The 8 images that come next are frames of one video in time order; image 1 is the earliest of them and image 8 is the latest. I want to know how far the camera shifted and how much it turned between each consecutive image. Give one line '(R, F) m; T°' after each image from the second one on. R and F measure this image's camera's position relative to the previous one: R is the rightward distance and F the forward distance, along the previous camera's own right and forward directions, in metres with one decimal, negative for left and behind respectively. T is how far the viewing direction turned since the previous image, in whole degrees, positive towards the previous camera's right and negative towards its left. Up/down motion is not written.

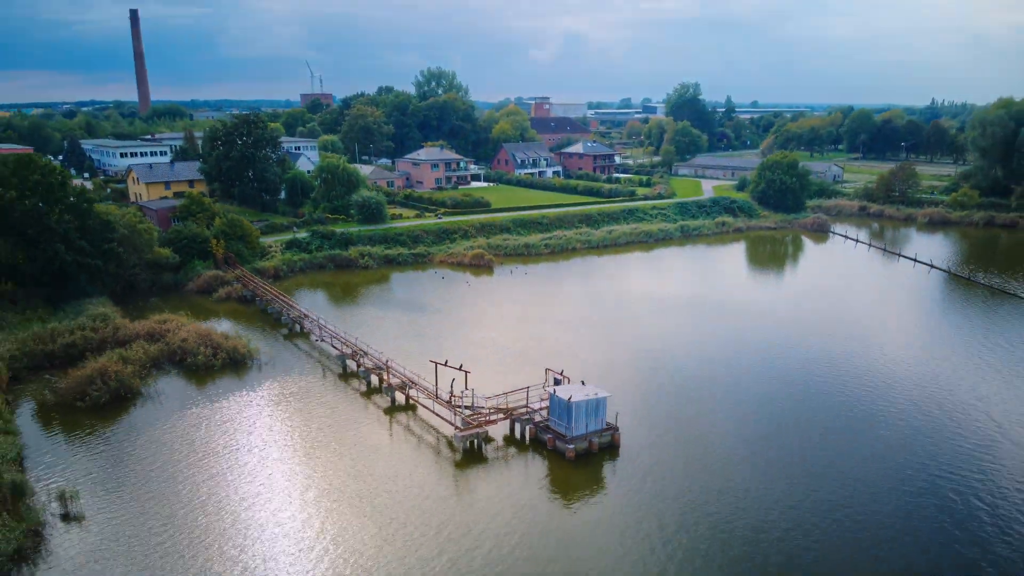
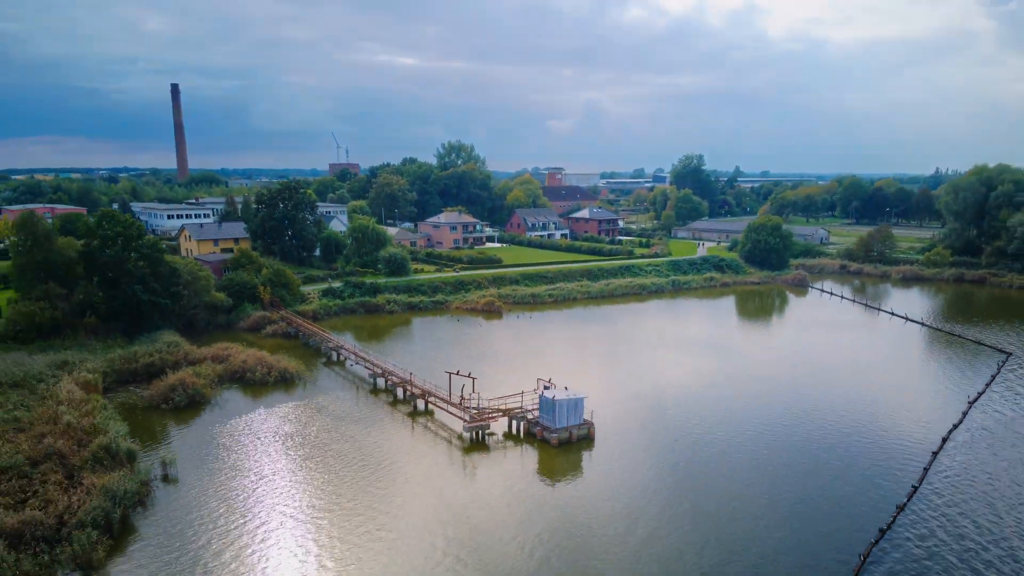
(+0.4, -2.5) m; -2°
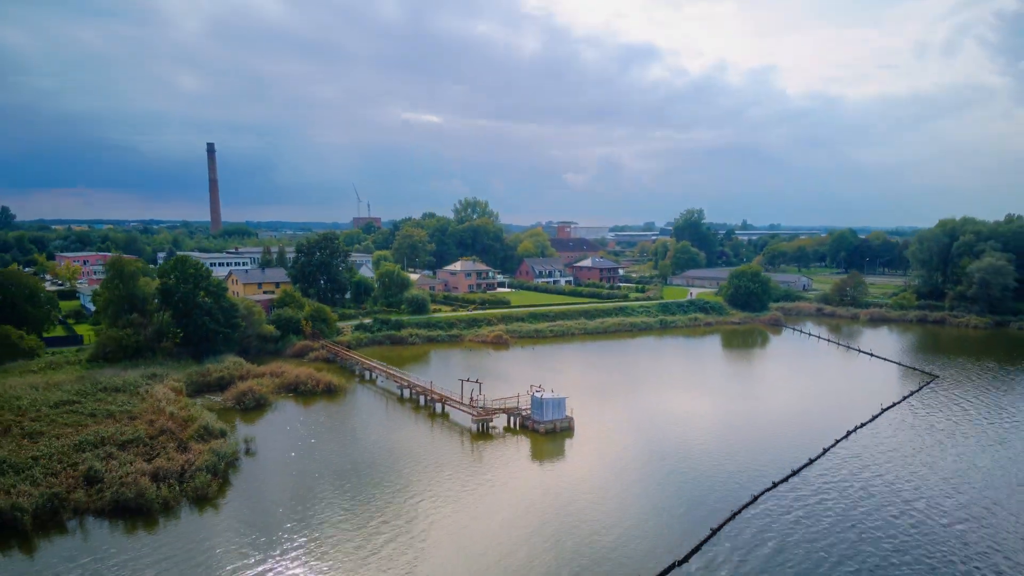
(+0.4, -3.4) m; -1°
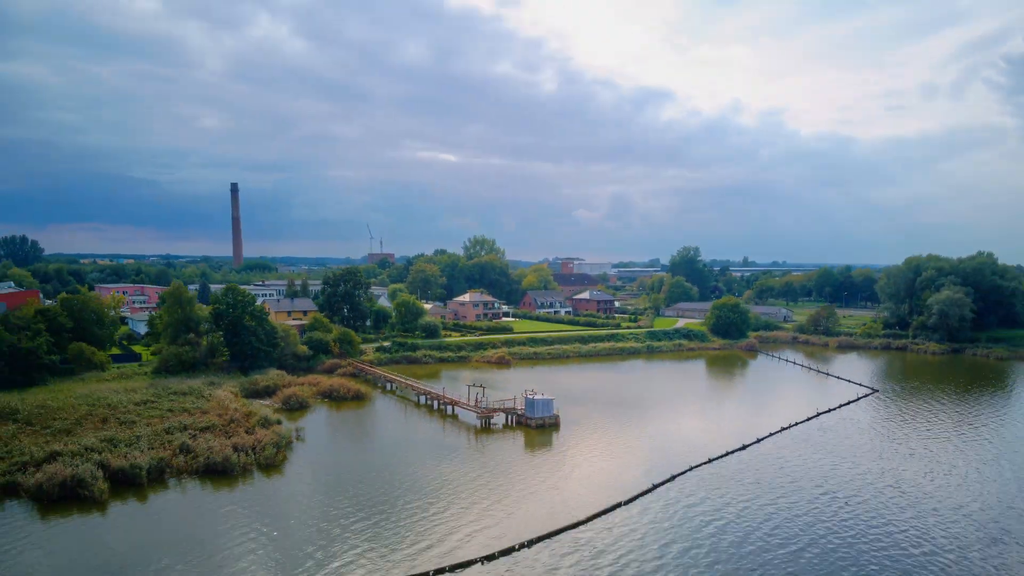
(+0.3, -3.5) m; -1°
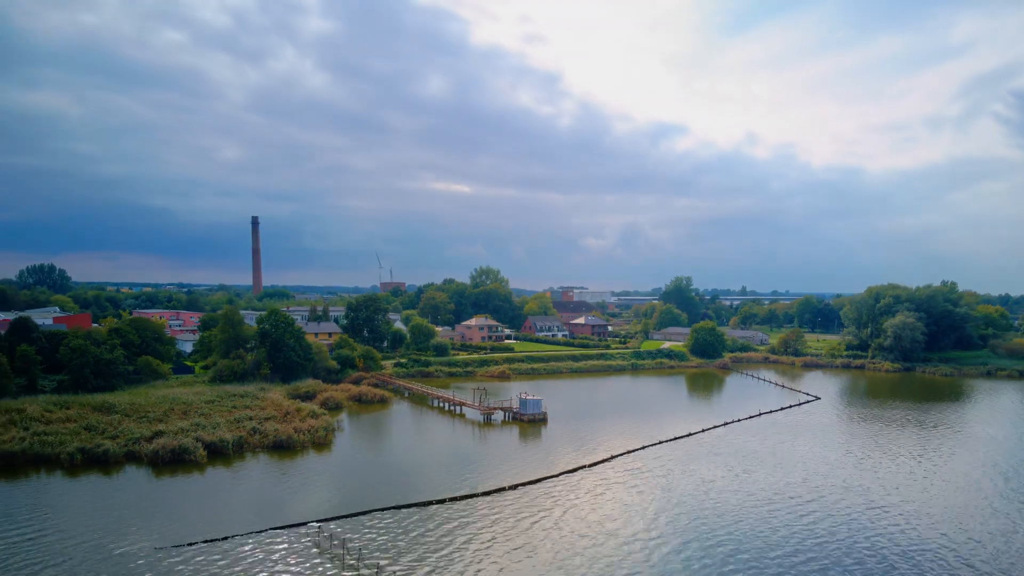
(+0.3, -4.5) m; -1°
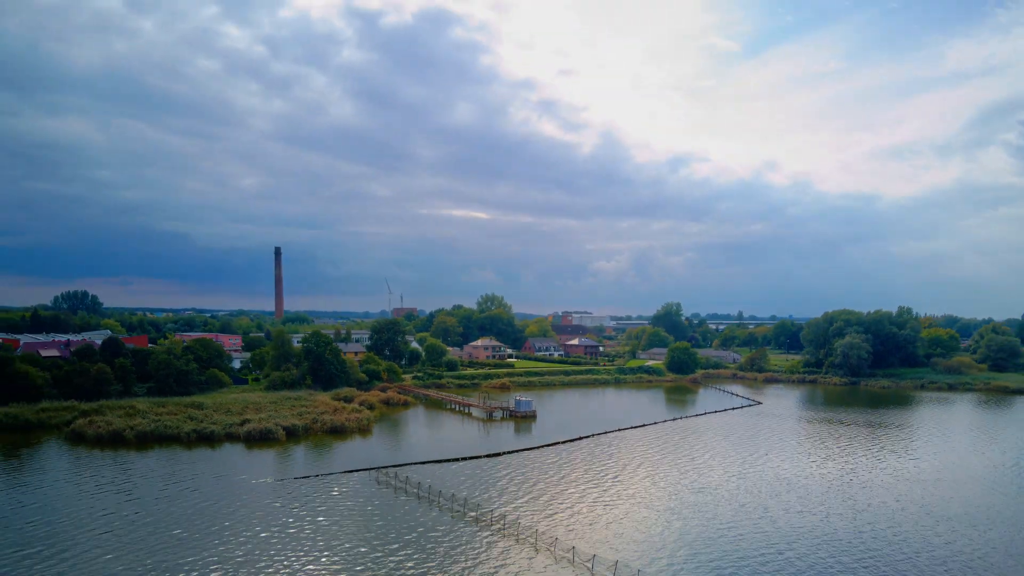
(+0.5, -6.4) m; -1°
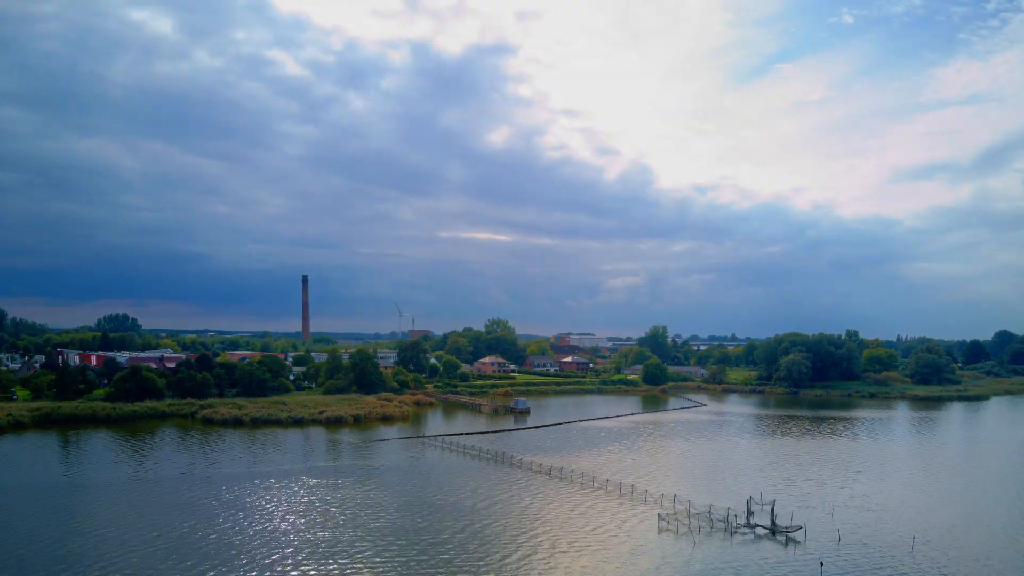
(+0.5, -10.0) m; -1°
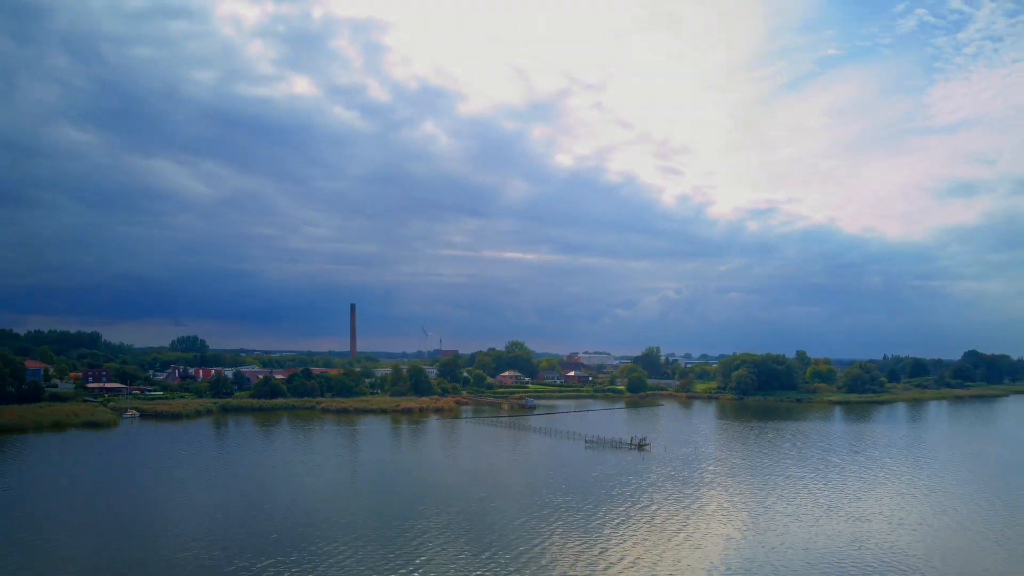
(+1.2, -17.5) m; -2°
